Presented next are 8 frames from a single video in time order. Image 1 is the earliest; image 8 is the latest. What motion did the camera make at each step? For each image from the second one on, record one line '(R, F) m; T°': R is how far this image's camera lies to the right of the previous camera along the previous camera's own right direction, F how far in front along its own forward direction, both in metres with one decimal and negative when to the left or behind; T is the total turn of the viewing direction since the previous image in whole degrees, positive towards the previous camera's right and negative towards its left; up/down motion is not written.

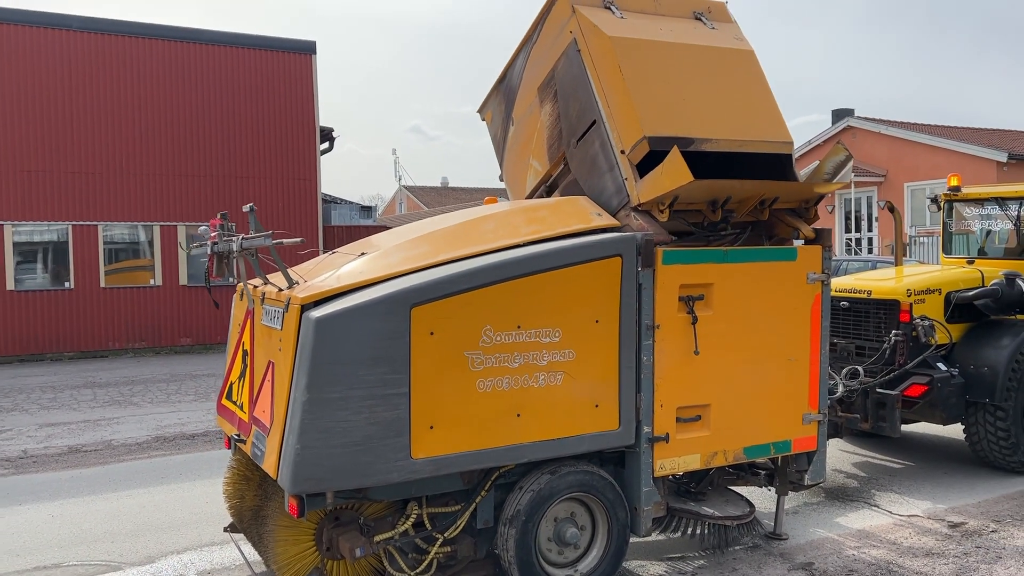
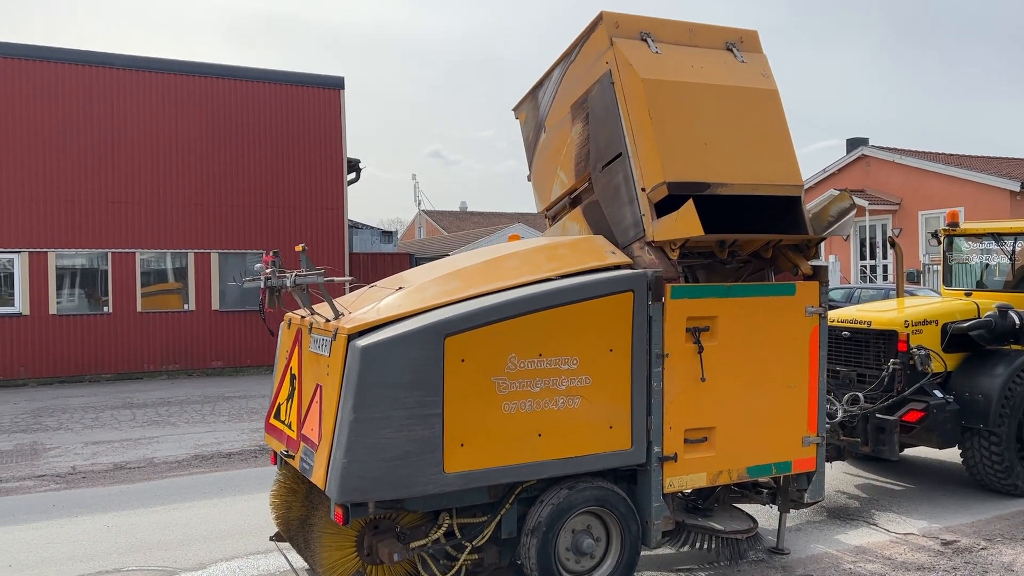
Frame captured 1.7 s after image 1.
(0.0, -0.4) m; -1°
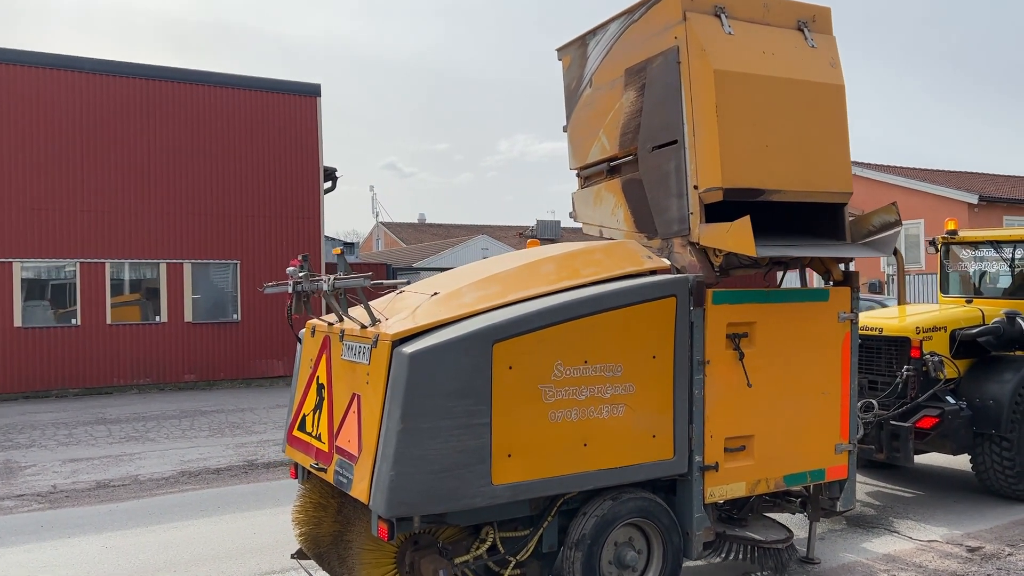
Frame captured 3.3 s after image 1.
(-0.4, +0.1) m; +3°
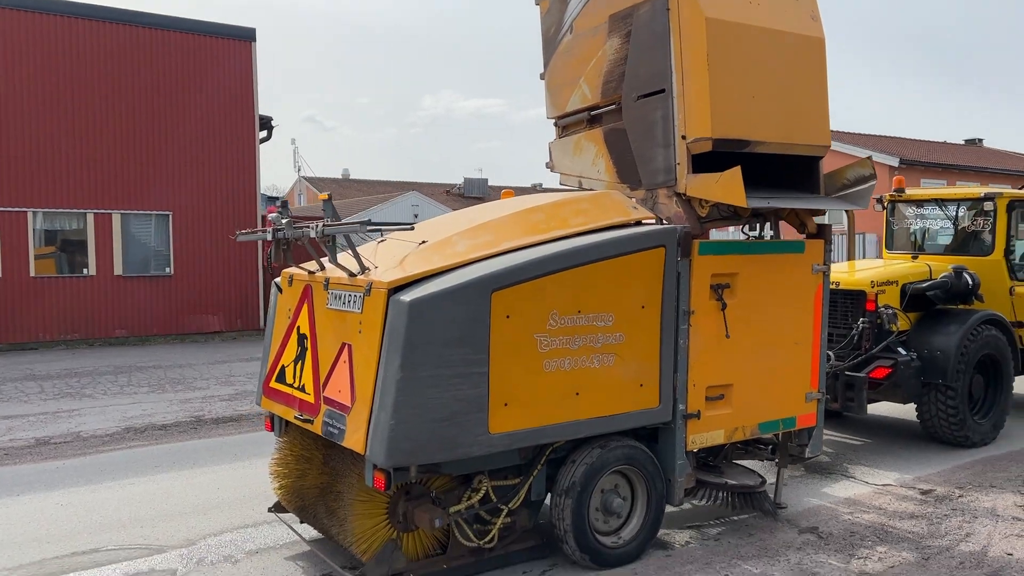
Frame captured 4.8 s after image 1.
(-0.3, +0.1) m; +5°
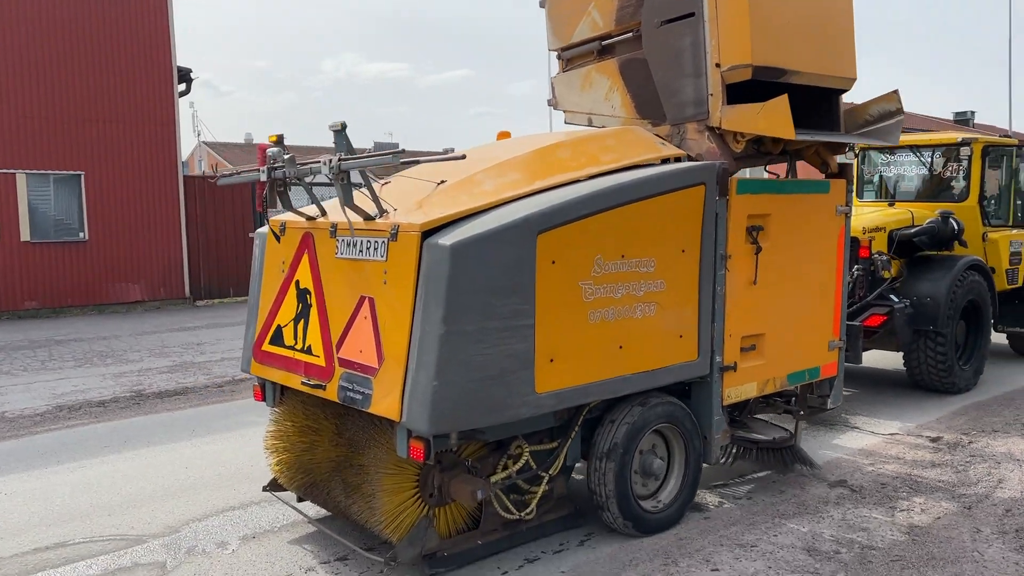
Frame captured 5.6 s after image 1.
(-0.5, +0.5) m; +6°
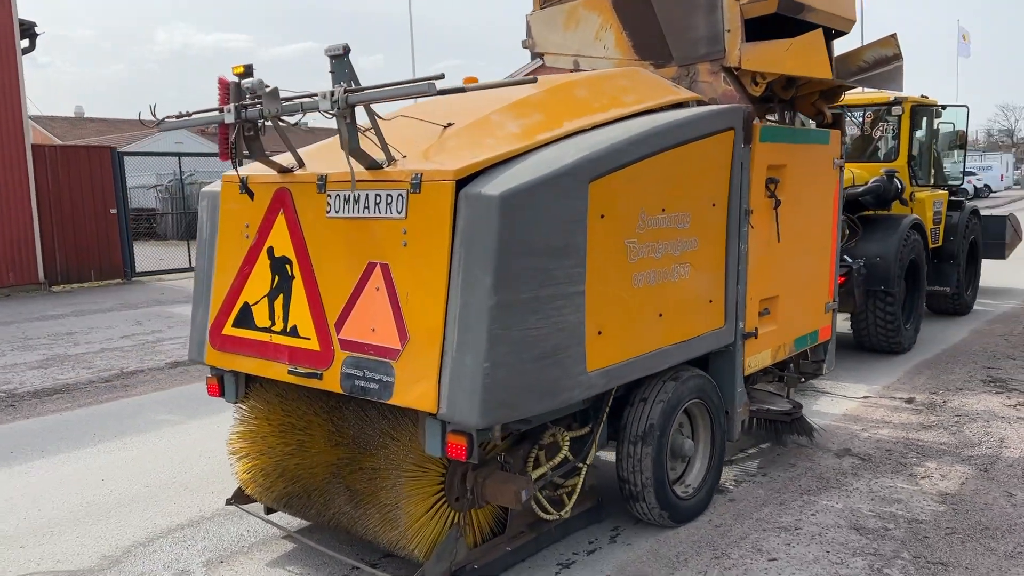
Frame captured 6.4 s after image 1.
(-0.6, +0.6) m; +9°
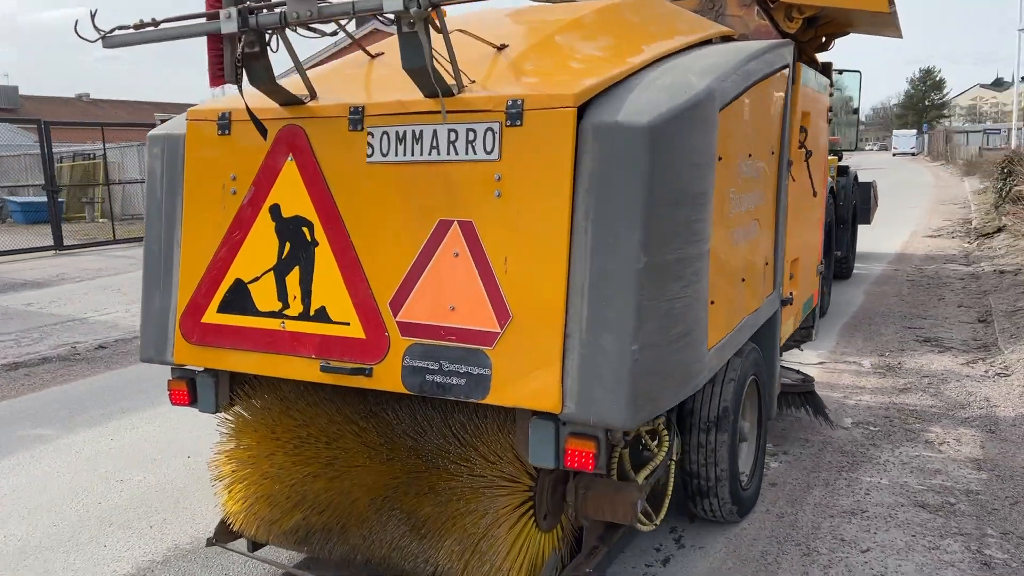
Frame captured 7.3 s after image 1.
(-0.7, +0.7) m; +12°
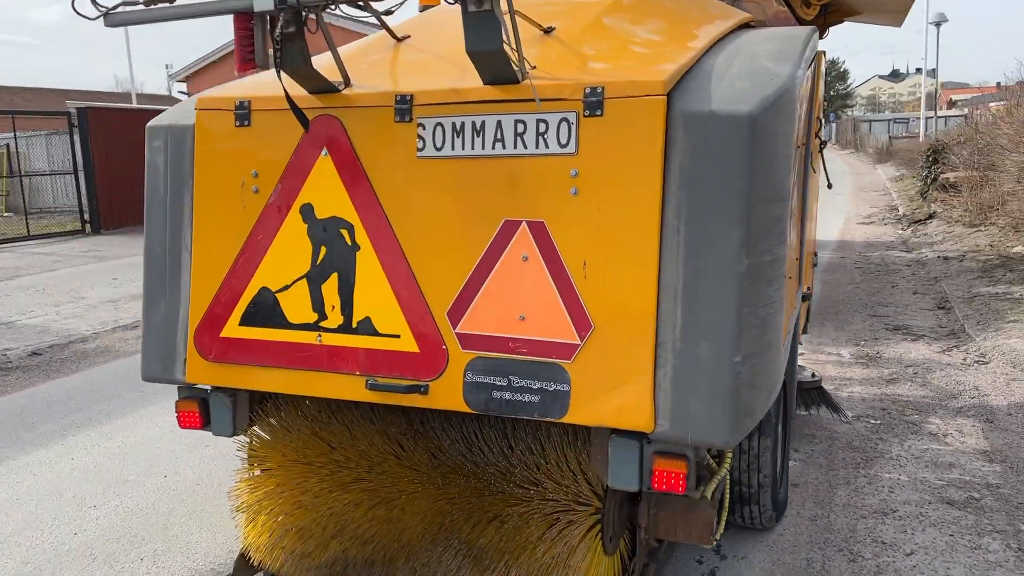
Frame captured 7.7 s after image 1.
(-0.3, +0.2) m; +5°
